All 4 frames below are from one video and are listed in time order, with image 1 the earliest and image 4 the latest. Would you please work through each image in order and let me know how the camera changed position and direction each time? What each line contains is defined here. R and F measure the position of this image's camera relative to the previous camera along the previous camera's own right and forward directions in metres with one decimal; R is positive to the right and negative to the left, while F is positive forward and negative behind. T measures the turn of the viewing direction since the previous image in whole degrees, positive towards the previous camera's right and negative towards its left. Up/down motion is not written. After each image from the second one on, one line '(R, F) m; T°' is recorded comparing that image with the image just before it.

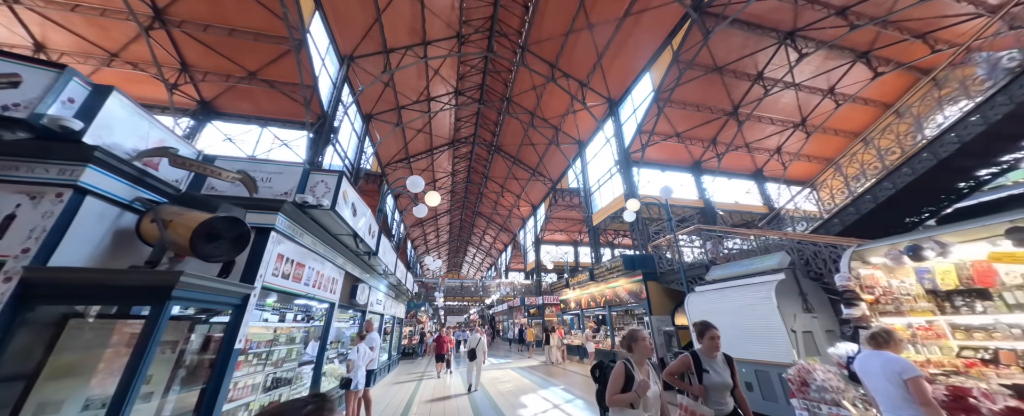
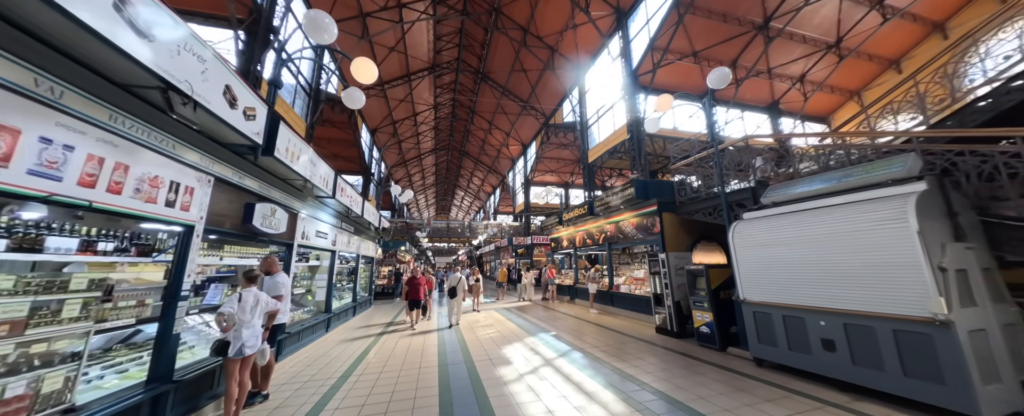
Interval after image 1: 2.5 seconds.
(+0.1, +1.7) m; +2°
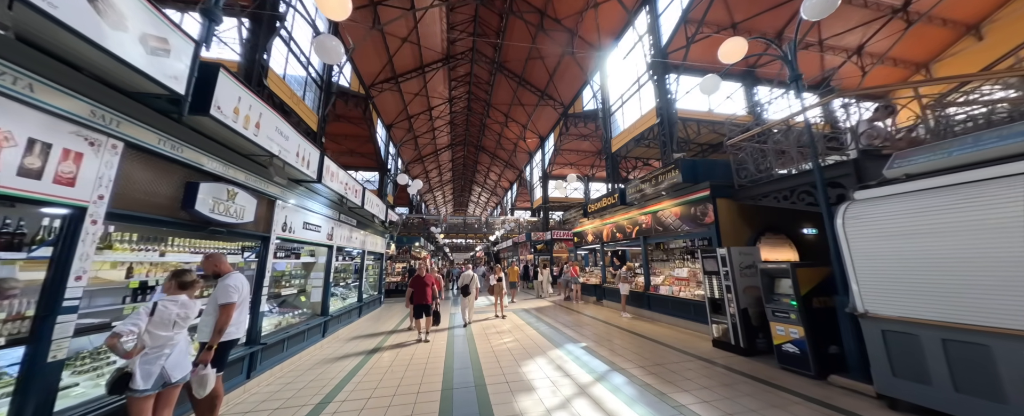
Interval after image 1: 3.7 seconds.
(0.0, +0.9) m; -3°
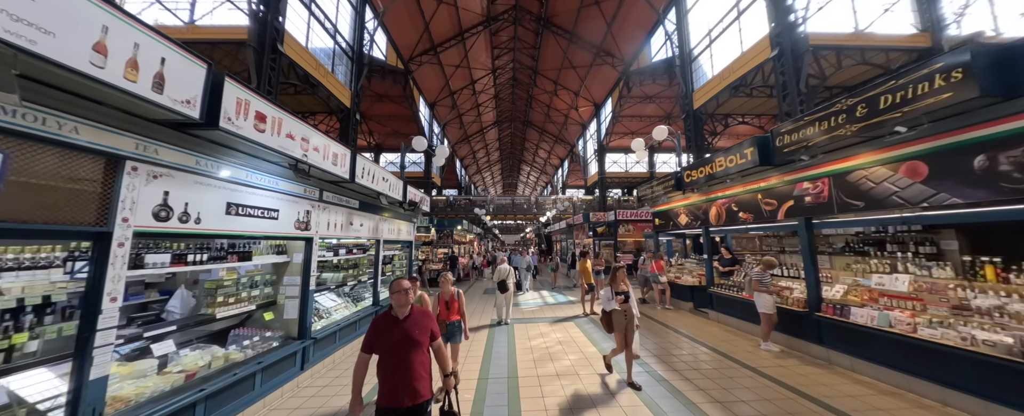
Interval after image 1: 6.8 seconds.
(-0.2, +2.3) m; -10°
